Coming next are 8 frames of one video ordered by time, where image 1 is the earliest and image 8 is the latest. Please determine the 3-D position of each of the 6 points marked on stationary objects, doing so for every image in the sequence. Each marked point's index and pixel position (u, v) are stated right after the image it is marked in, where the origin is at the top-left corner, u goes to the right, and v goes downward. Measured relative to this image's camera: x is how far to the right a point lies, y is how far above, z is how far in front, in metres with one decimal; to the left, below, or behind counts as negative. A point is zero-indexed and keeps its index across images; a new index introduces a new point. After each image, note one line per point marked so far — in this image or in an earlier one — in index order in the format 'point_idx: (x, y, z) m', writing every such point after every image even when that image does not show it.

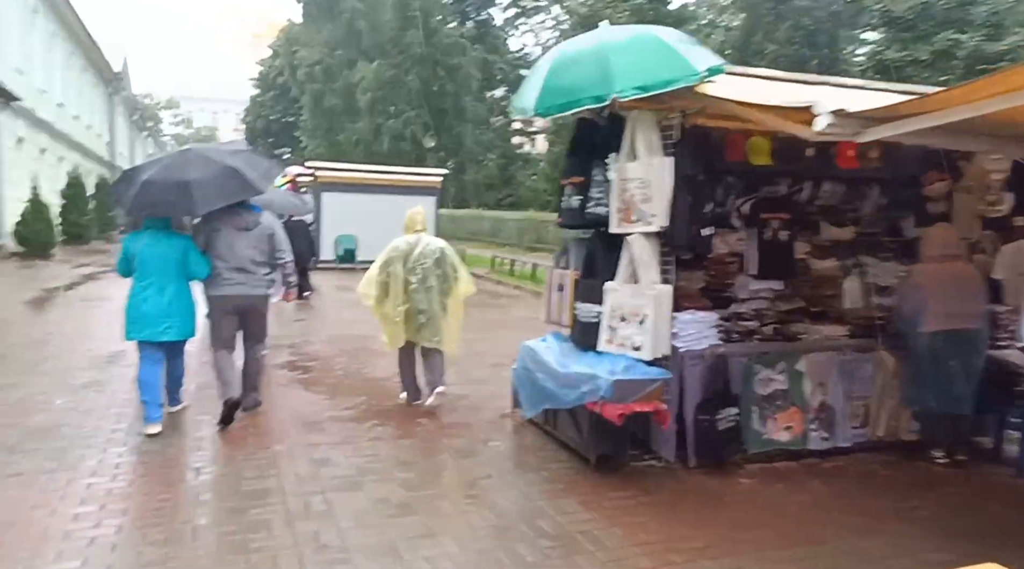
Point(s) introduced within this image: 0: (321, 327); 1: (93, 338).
0: (-2.2, -0.5, +10.4) m
1: (-4.4, -0.5, +9.5) m
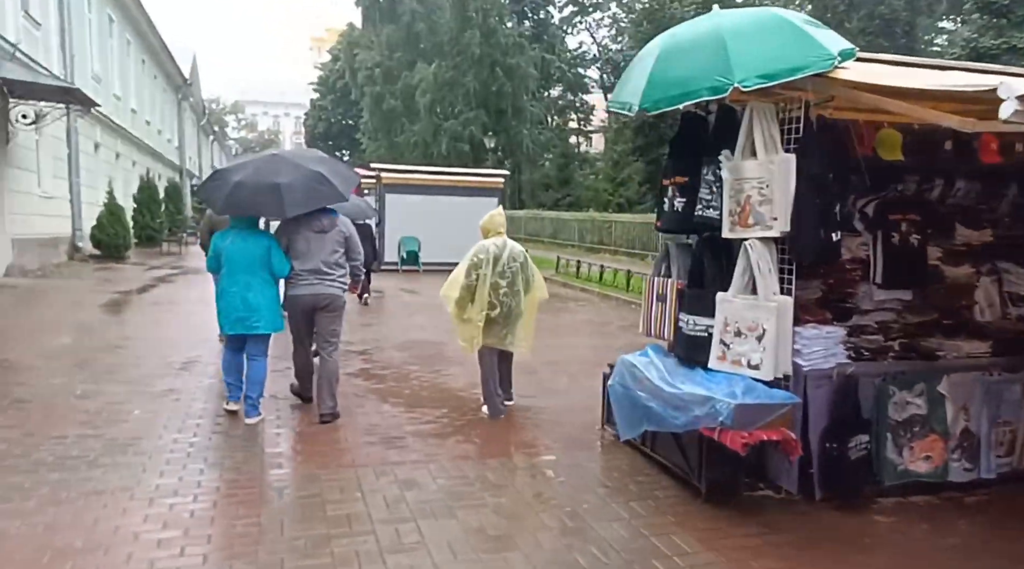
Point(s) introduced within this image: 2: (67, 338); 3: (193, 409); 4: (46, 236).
0: (-1.4, -0.5, +10.2) m
1: (-3.6, -0.6, +9.4) m
2: (-4.8, -0.5, +9.7) m
3: (-2.2, -0.8, +6.2) m
4: (-9.7, +1.0, +18.8) m
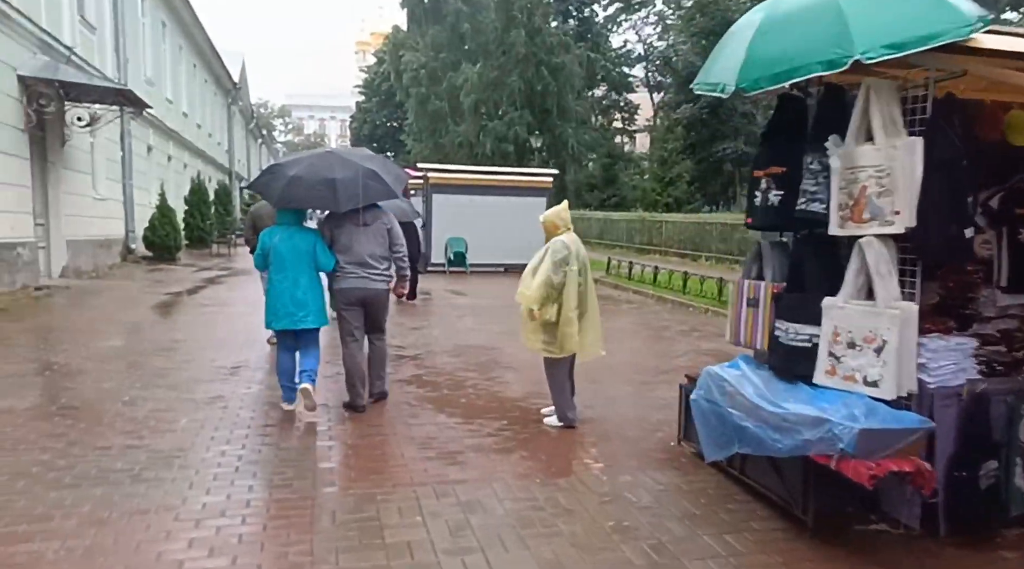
0: (-0.8, -0.6, +9.9) m
1: (-3.1, -0.6, +9.2) m
2: (-4.2, -0.6, +9.6) m
3: (-1.8, -0.9, +5.9) m
4: (-8.7, +1.0, +18.9) m
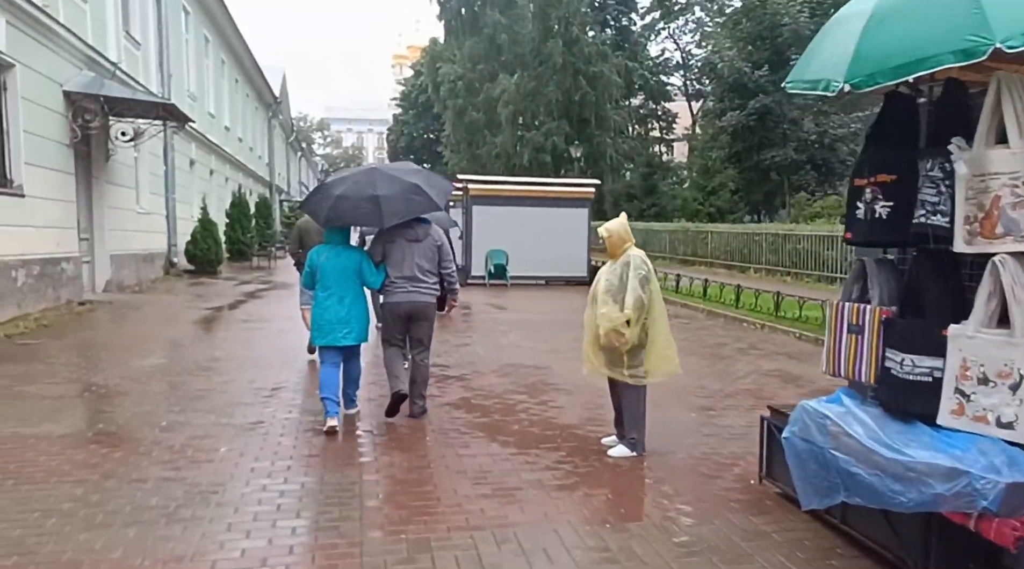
0: (-0.3, -0.7, +9.5) m
1: (-2.6, -0.8, +8.9) m
2: (-3.7, -0.7, +9.3) m
3: (-1.4, -1.0, +5.6) m
4: (-7.8, +0.7, +18.9) m
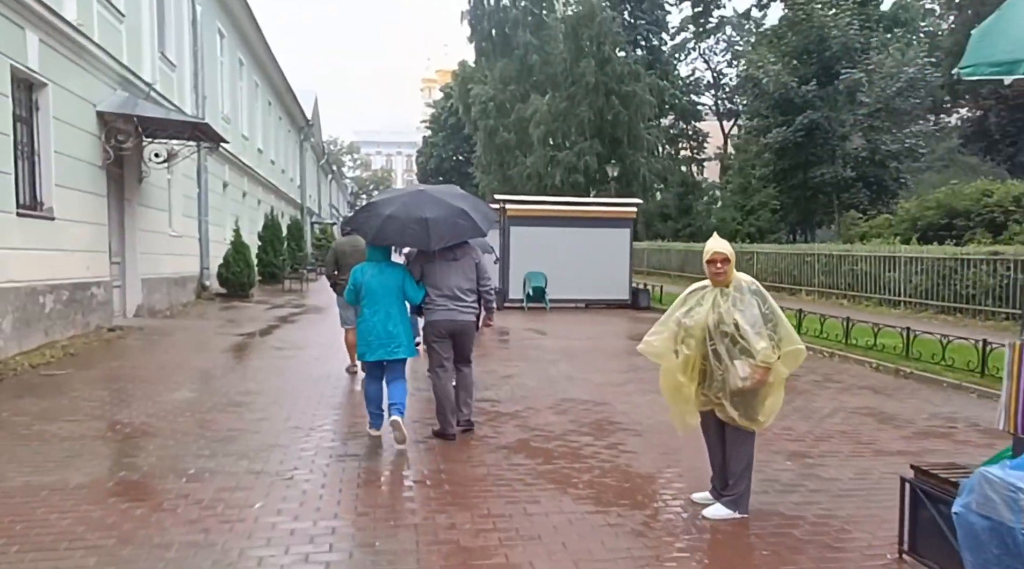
0: (+0.2, -1.0, +8.8) m
1: (-2.1, -1.0, +8.3) m
2: (-3.2, -1.0, +8.8) m
3: (-1.1, -1.2, +4.9) m
4: (-7.0, +0.2, +18.5) m
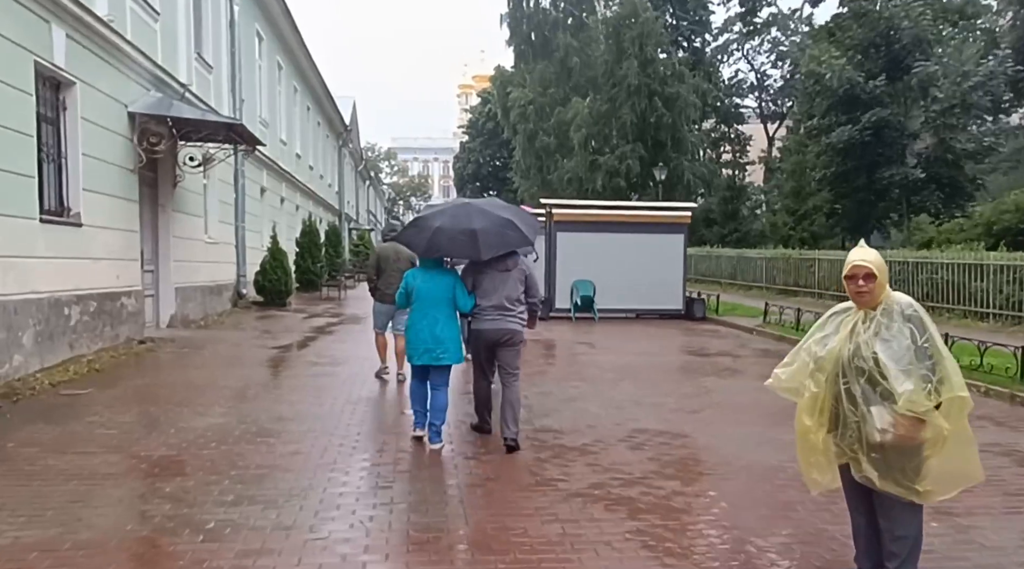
0: (+0.8, -1.1, +7.9) m
1: (-1.5, -1.2, +7.5) m
2: (-2.6, -1.1, +8.0) m
3: (-0.7, -1.2, +4.1) m
4: (-6.0, 0.0, +17.8) m
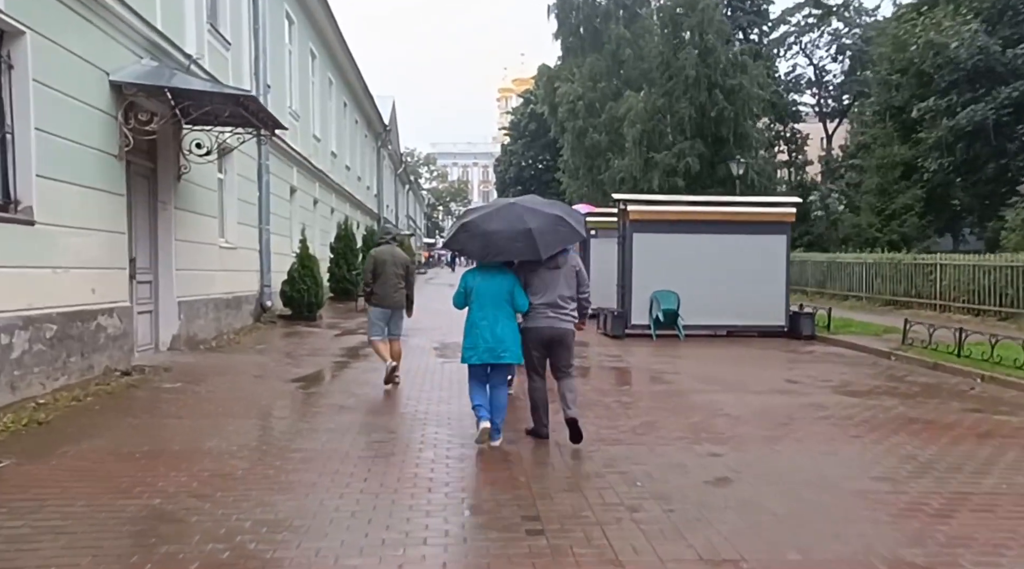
0: (+1.5, -1.2, +5.0) m
1: (-0.8, -1.3, +4.7) m
2: (-1.9, -1.3, +5.2) m
3: (-0.1, -1.4, +1.2) m
4: (-4.9, -0.2, +15.2) m
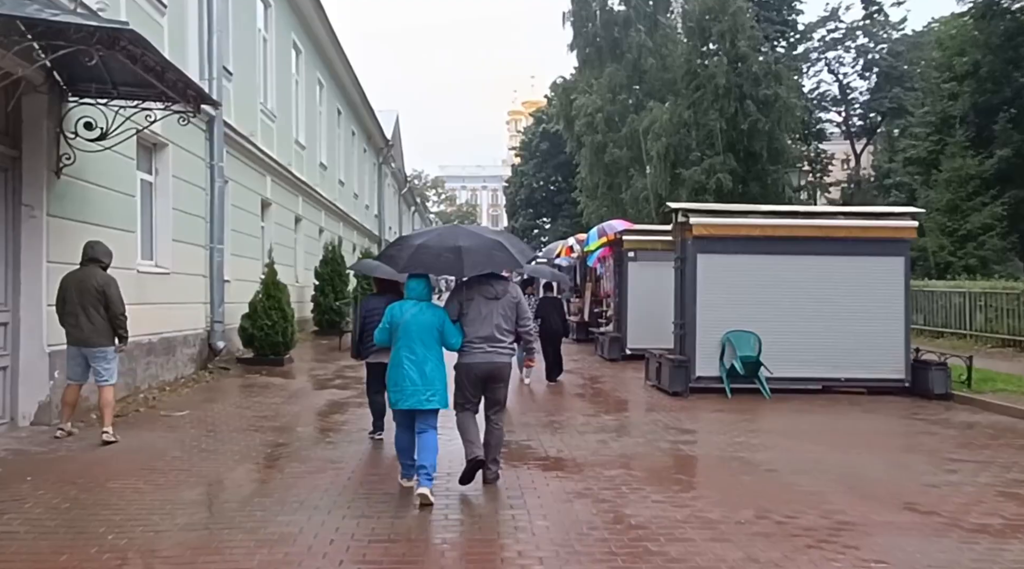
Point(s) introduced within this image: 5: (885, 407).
0: (+1.7, -1.4, +1.0) m
1: (-0.6, -1.5, +0.7) m
2: (-1.7, -1.5, +1.2) m
3: (+0.1, -1.5, -2.8) m
4: (-4.6, -0.7, +11.3) m
5: (+4.4, -1.5, +10.5) m
